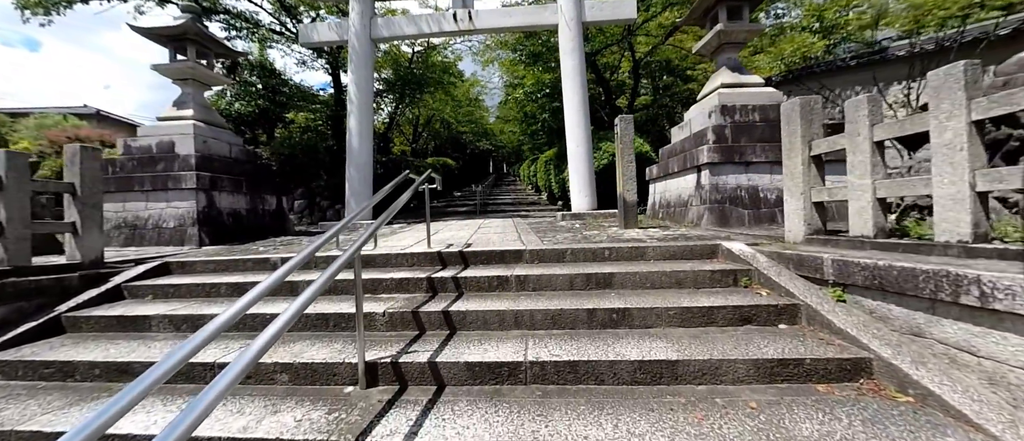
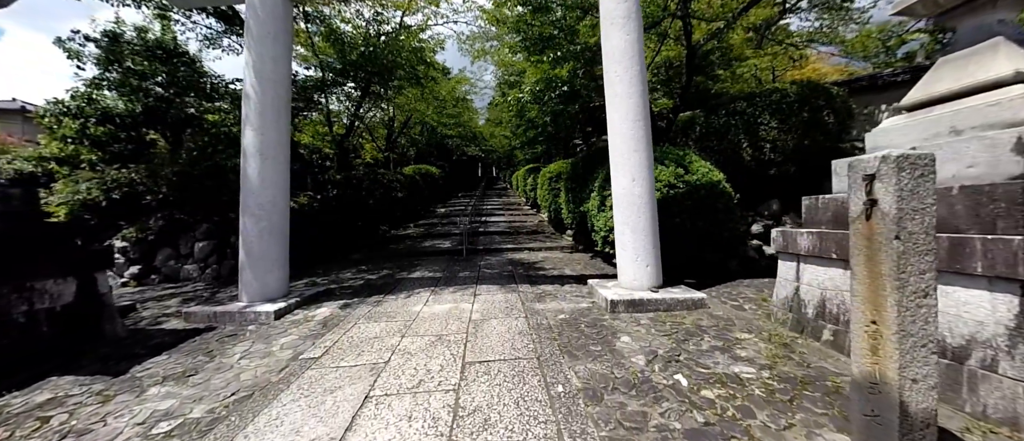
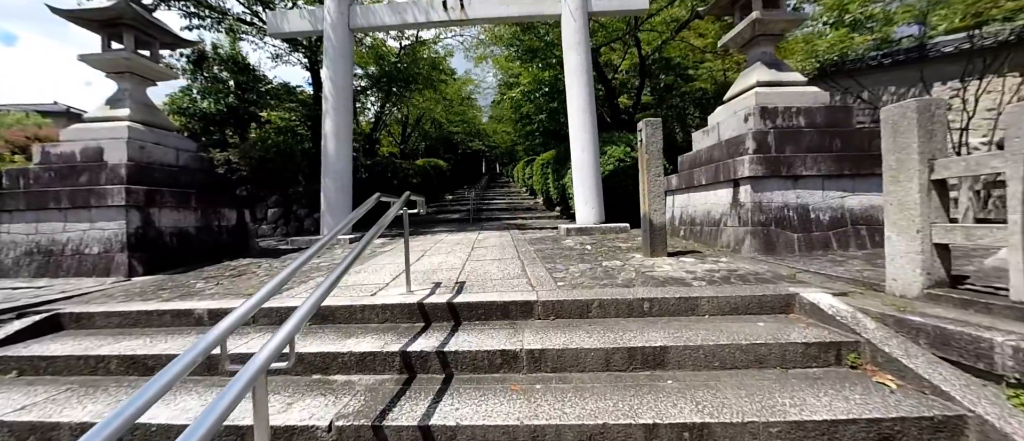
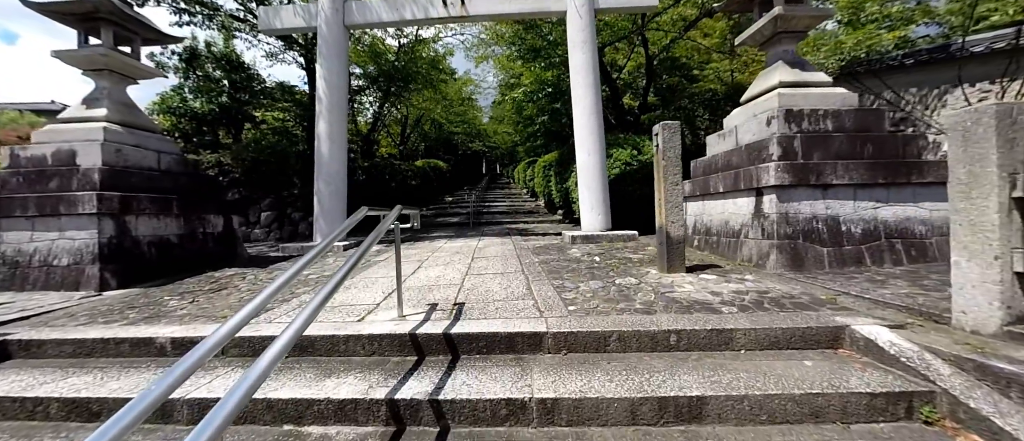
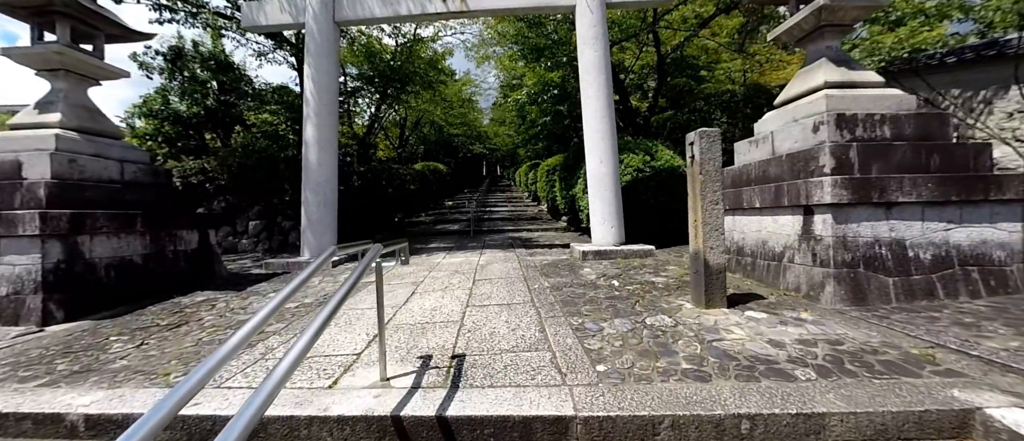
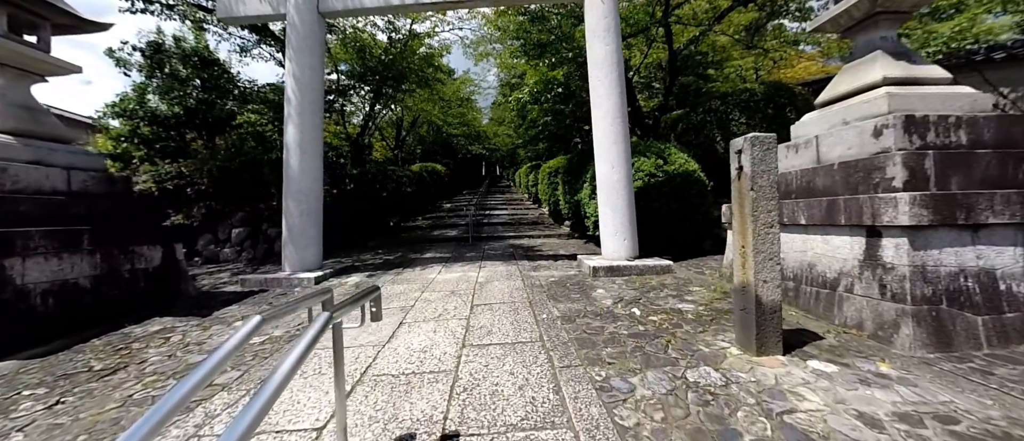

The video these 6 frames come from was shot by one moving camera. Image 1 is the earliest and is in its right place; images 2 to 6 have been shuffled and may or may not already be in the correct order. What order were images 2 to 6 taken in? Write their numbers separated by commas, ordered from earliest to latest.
3, 4, 5, 6, 2
